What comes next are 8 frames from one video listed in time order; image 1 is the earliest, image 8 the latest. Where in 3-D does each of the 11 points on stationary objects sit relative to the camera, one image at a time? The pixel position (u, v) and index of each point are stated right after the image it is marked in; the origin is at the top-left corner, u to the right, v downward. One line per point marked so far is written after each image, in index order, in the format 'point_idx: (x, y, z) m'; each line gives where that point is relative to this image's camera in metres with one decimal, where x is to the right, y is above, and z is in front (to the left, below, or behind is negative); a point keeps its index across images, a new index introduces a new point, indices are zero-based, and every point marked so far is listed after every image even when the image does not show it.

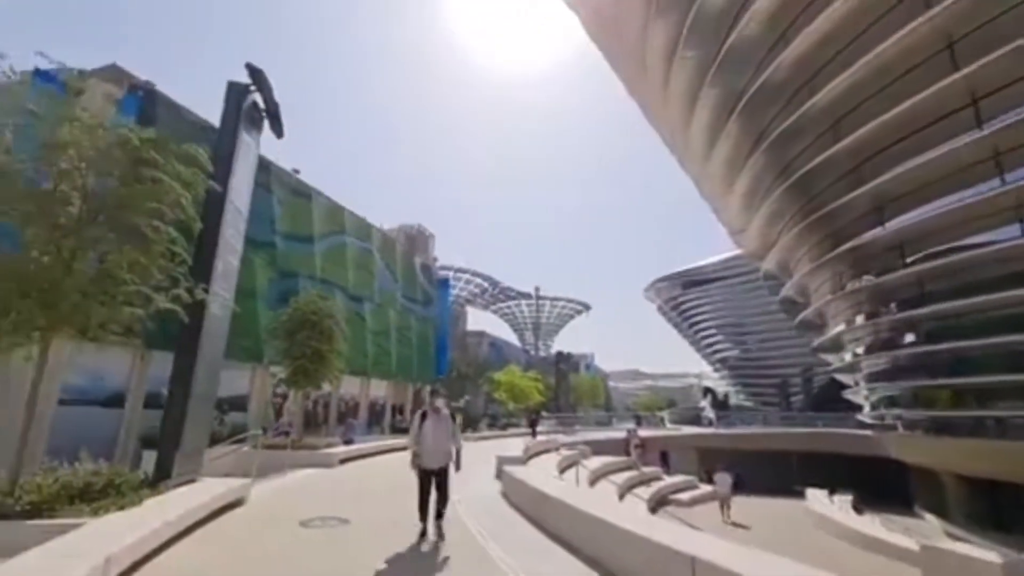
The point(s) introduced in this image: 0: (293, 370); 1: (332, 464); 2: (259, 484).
0: (-6.5, -2.3, +18.6) m
1: (-4.3, -4.3, +15.3) m
2: (-5.2, -4.1, +12.9) m
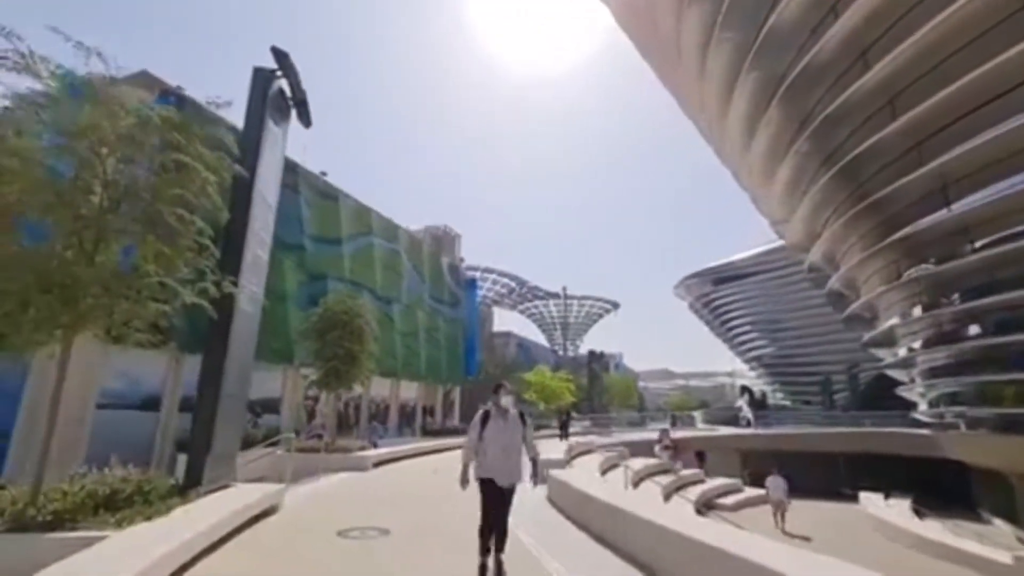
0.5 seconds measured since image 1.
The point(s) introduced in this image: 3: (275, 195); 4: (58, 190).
0: (-5.4, -2.3, +18.2) m
1: (-3.4, -4.3, +14.8) m
2: (-4.3, -4.0, +12.5) m
3: (-3.8, +1.5, +9.9) m
4: (-4.3, +1.0, +6.0) m
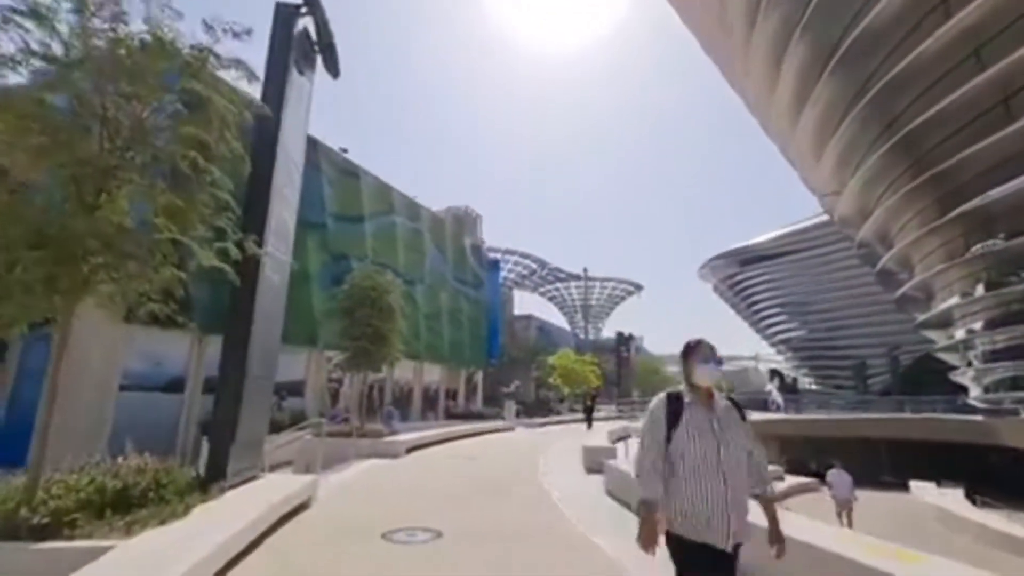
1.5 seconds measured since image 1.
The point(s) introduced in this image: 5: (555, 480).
0: (-4.5, -1.7, +17.4) m
1: (-2.5, -3.8, +14.0) m
2: (-3.5, -3.6, +11.7) m
3: (-3.0, +2.0, +8.9) m
4: (-3.7, +1.3, +5.1) m
5: (+1.0, -3.8, +12.6) m
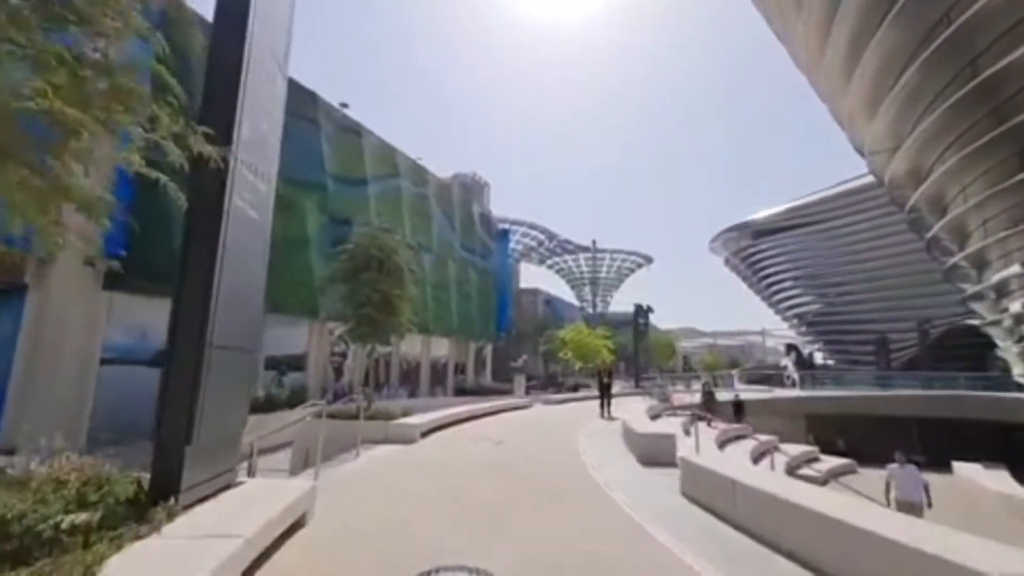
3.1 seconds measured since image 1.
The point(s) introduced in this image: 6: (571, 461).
0: (-3.9, -0.8, +15.5) m
1: (-1.9, -3.0, +12.2) m
2: (-2.9, -2.9, +9.9) m
3: (-2.4, +2.5, +6.9) m
4: (-3.2, +1.7, +3.1) m
5: (+1.6, -3.1, +10.8) m
6: (+1.1, -3.1, +11.5) m
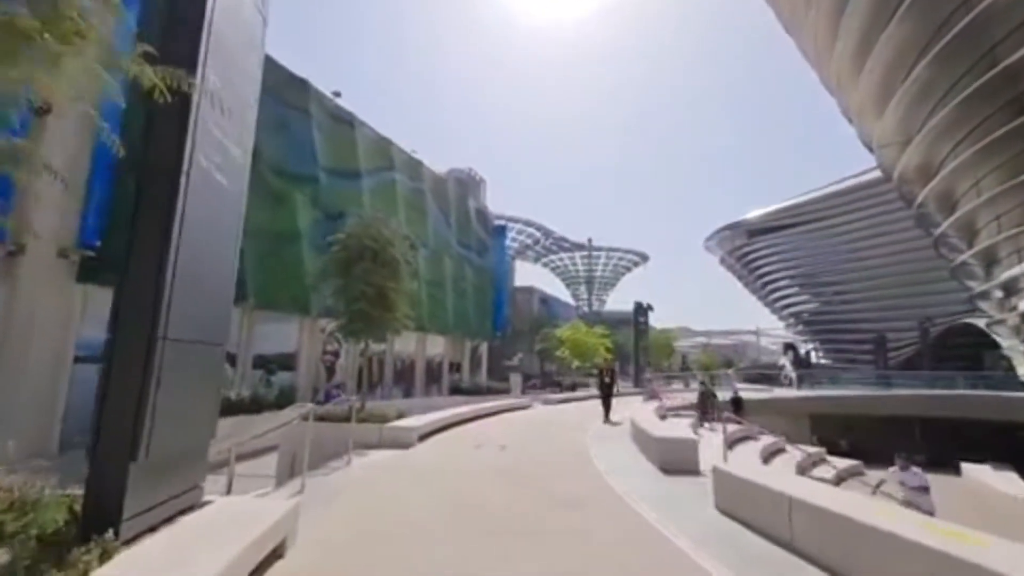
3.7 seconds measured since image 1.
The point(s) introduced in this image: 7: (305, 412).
0: (-3.8, -0.6, +14.6) m
1: (-1.8, -2.8, +11.3) m
2: (-2.8, -2.7, +9.0) m
3: (-2.3, +2.7, +6.0) m
4: (-3.0, +1.8, +2.2) m
5: (+1.7, -2.9, +10.0) m
6: (+1.2, -3.0, +10.7) m
7: (-3.1, -1.9, +9.2) m
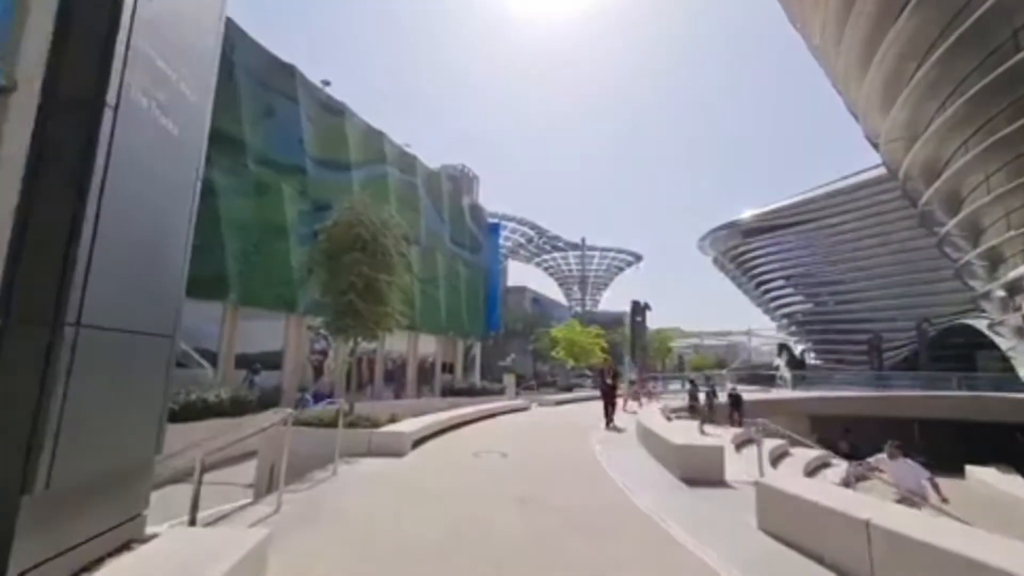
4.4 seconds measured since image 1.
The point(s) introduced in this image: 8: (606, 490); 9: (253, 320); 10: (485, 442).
0: (-3.8, -0.5, +13.6) m
1: (-1.8, -2.7, +10.4) m
2: (-2.8, -2.6, +8.0) m
3: (-2.2, +2.8, +5.1) m
4: (-2.8, +2.0, +1.2) m
5: (+1.7, -2.8, +9.1) m
6: (+1.3, -2.9, +9.8) m
7: (-3.0, -1.7, +8.3) m
8: (+1.3, -2.8, +8.7) m
9: (-8.3, -1.0, +20.1) m
10: (-0.6, -3.1, +12.7) m
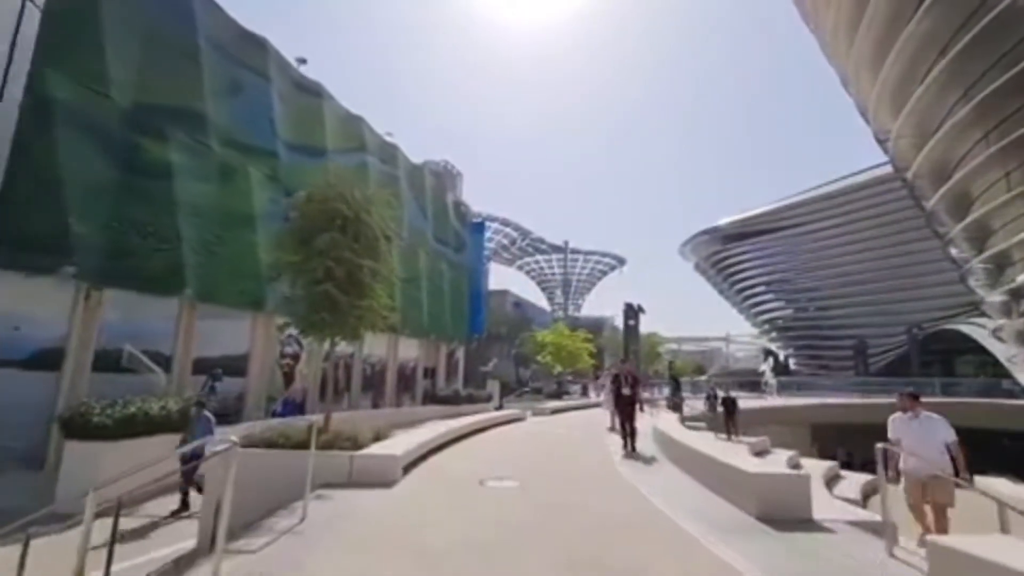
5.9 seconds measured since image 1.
0: (-3.7, -0.3, +11.6) m
1: (-1.6, -2.5, +8.4) m
2: (-2.5, -2.4, +6.0) m
3: (-1.8, +3.0, +3.1) m
4: (-2.2, +2.2, -0.7) m
5: (+2.0, -2.7, +7.2) m
6: (+1.5, -2.7, +7.9) m
7: (-2.7, -1.5, +6.3) m
8: (+1.5, -2.6, +6.8) m
9: (-8.5, -0.9, +17.8) m
10: (-0.5, -3.0, +10.7) m
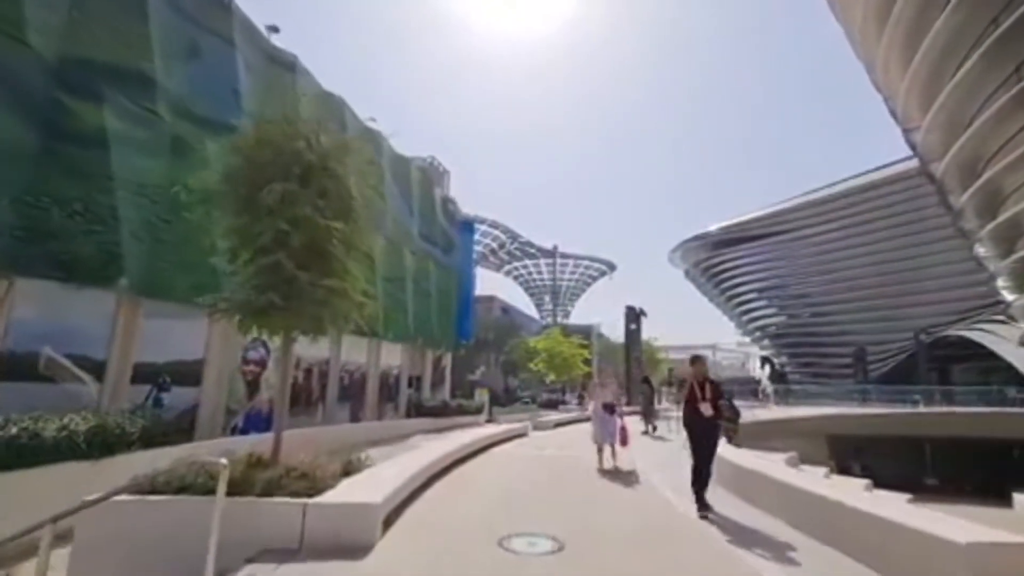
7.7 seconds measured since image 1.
0: (-3.5, -0.1, +9.0) m
1: (-1.3, -2.2, +5.8) m
2: (-2.2, -2.1, +3.4) m
3: (-1.4, +3.4, +0.7) m
4: (-1.7, +2.6, -3.2) m
5: (+2.3, -2.4, +4.8) m
6: (+1.7, -2.4, +5.4) m
7: (-2.4, -1.2, +3.7) m
8: (+1.8, -2.4, +4.3) m
9: (-8.5, -0.7, +15.1) m
10: (-0.3, -2.7, +8.2) m
